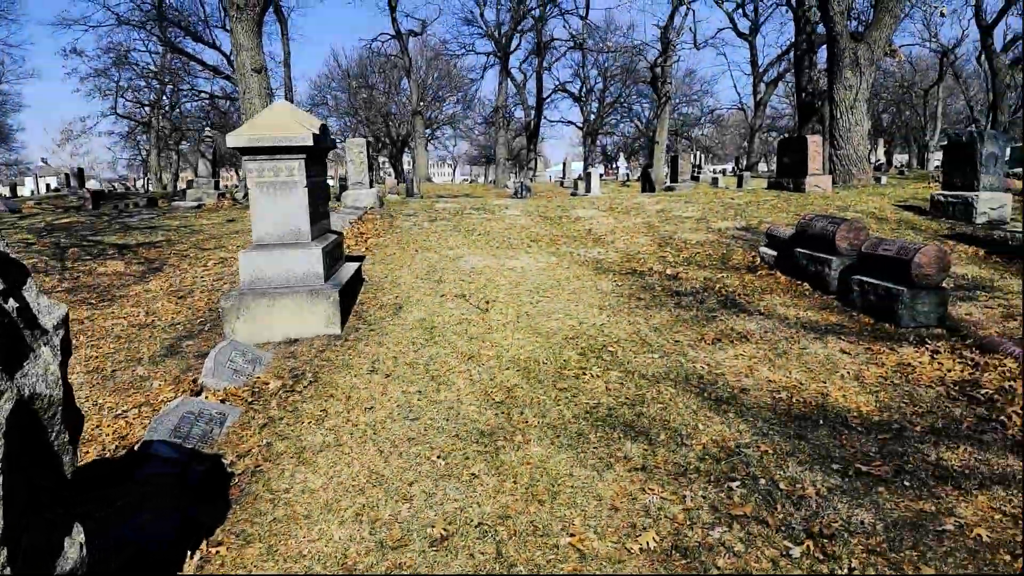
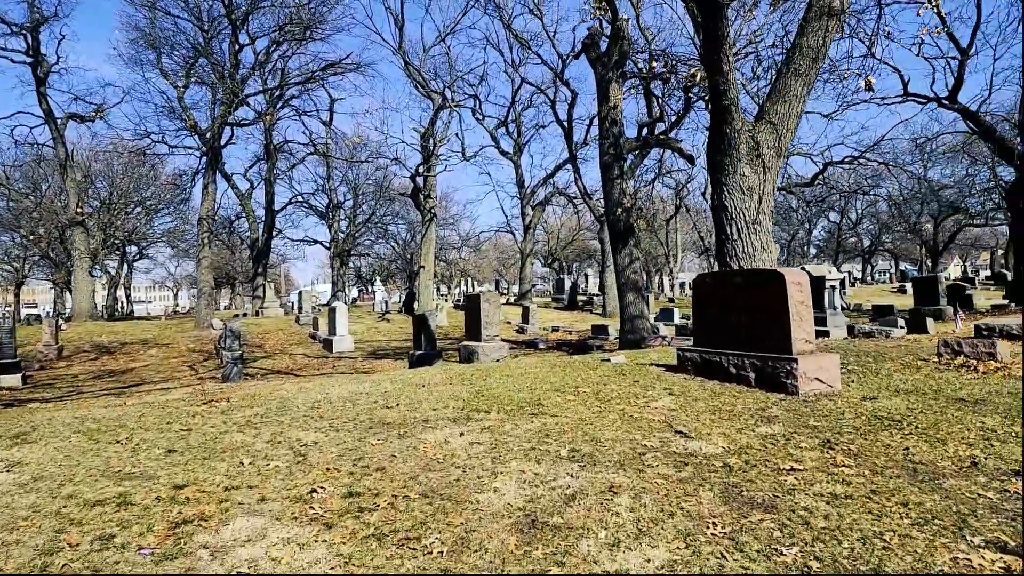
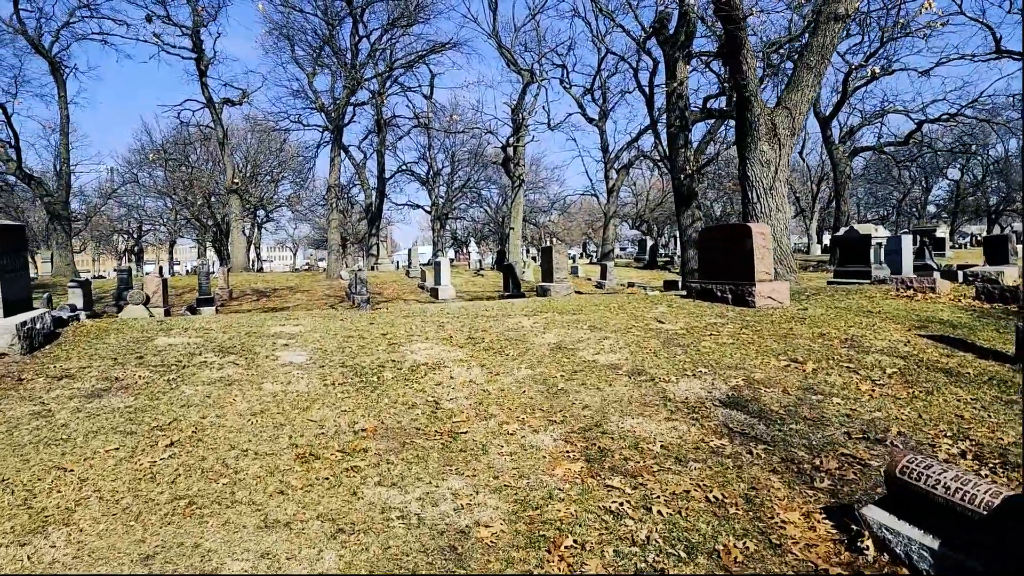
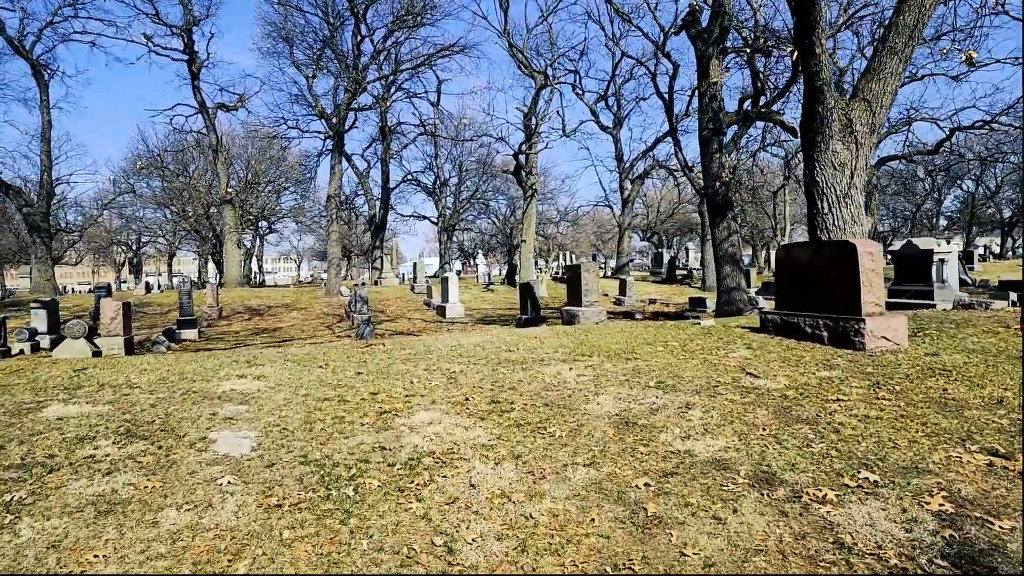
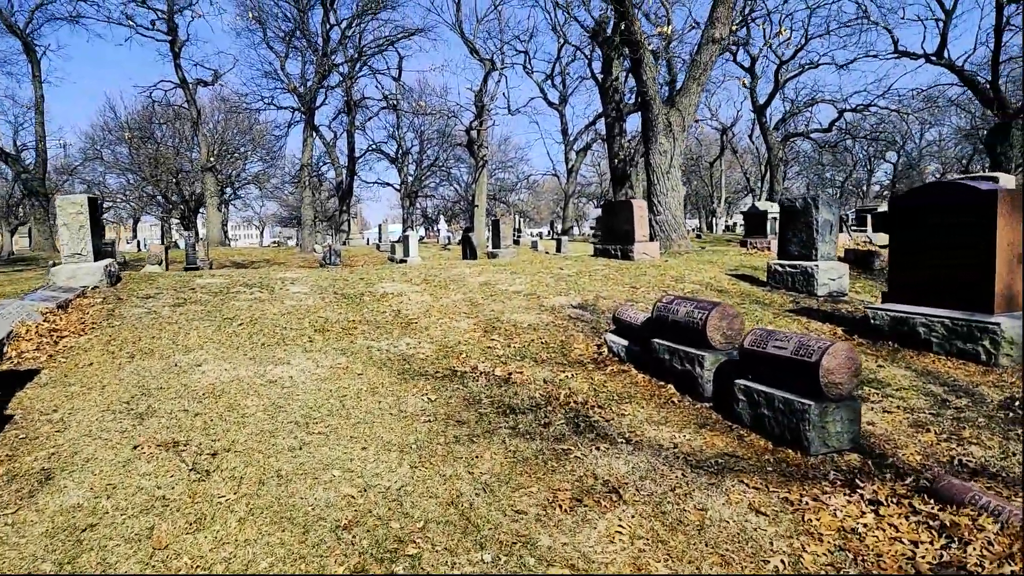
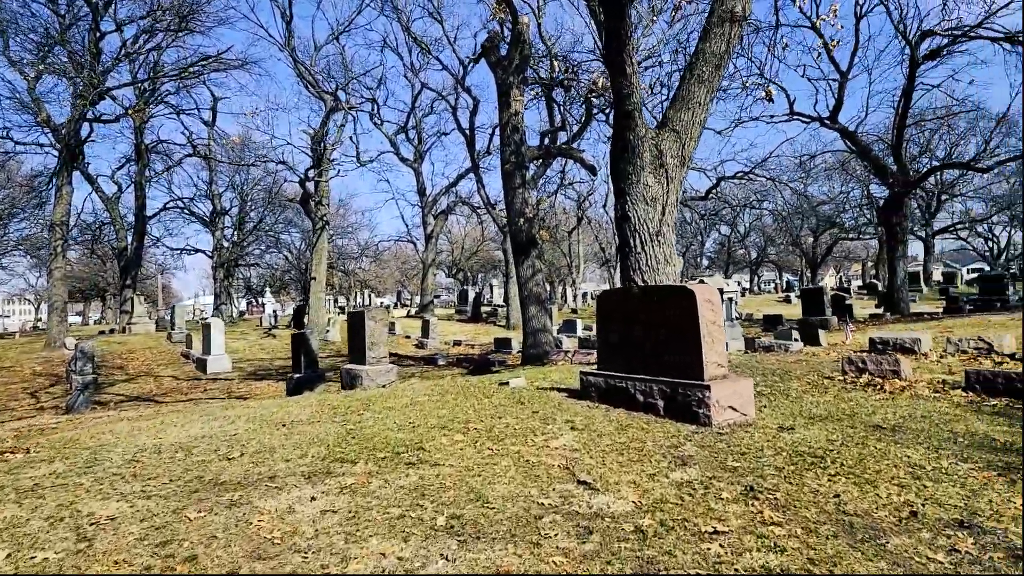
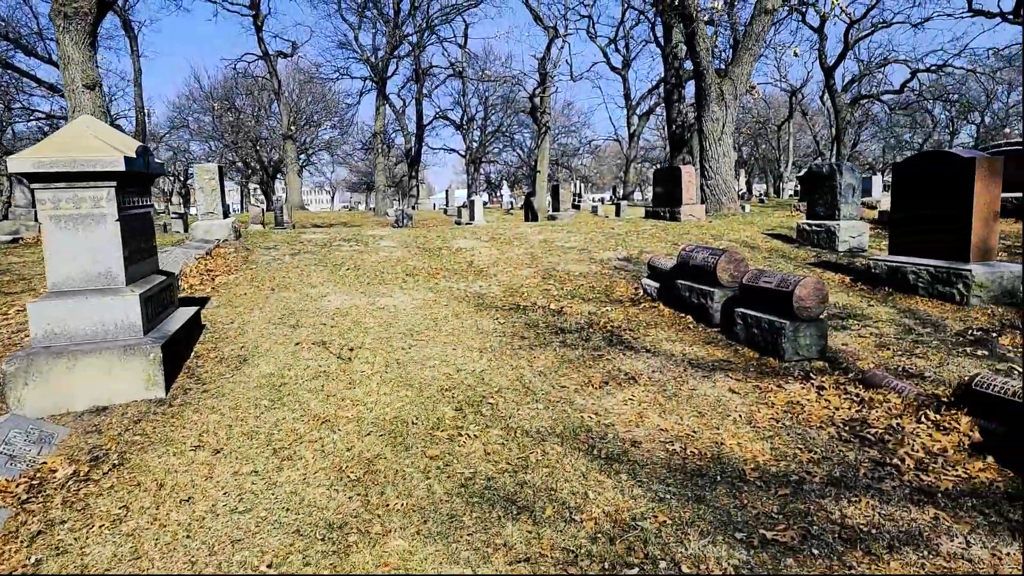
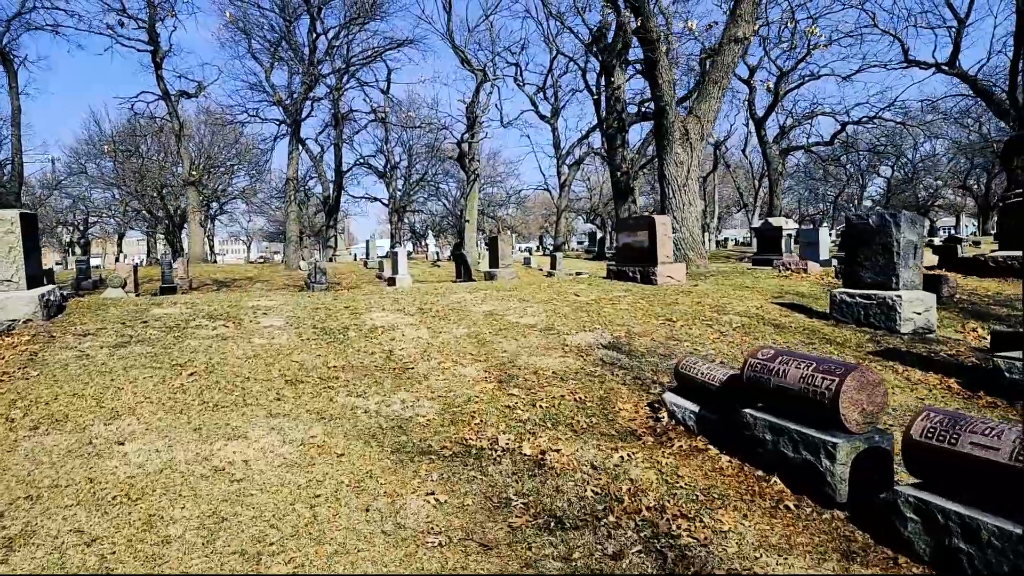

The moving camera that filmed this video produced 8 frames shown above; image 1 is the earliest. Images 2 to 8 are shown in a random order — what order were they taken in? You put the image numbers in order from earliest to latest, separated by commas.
7, 5, 8, 3, 4, 2, 6
